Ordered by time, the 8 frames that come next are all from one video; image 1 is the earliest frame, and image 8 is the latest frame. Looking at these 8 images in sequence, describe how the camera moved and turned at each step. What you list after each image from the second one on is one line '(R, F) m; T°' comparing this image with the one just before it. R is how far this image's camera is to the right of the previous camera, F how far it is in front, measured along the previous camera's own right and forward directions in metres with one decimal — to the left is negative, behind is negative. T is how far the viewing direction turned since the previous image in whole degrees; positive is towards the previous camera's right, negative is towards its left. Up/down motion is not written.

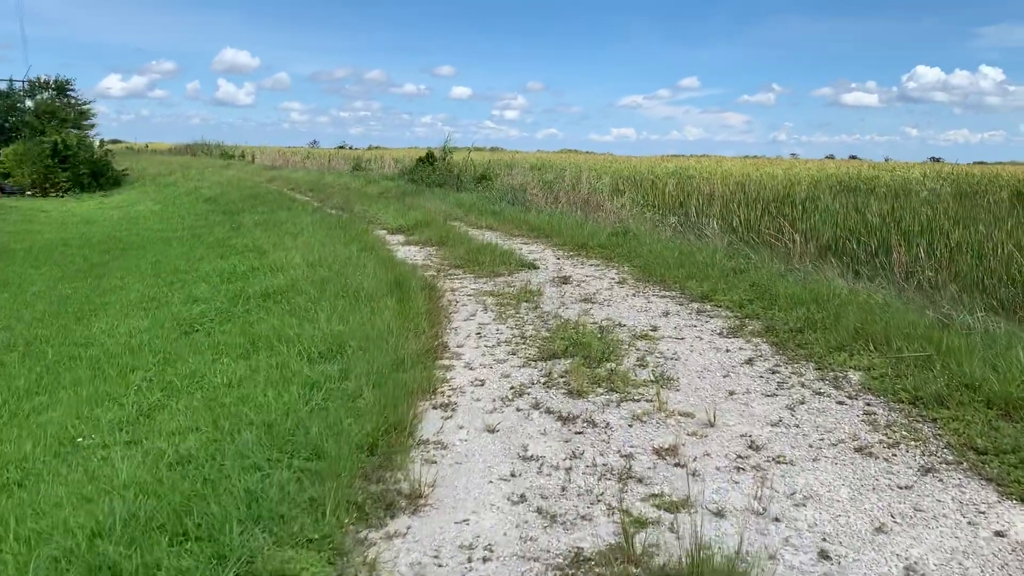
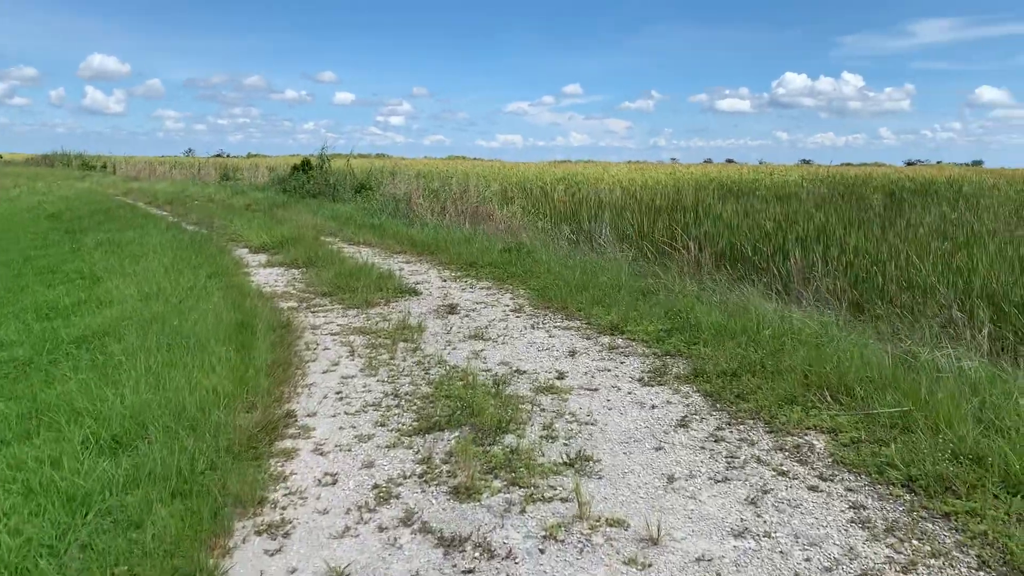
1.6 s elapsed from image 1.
(+0.1, +0.7) m; +7°
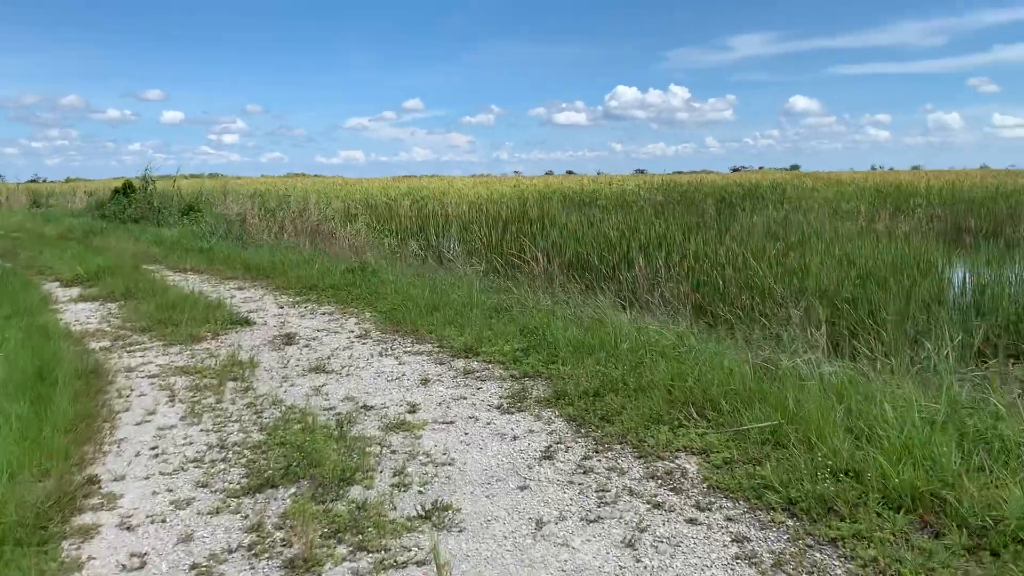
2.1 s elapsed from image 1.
(0.0, +0.2) m; +10°
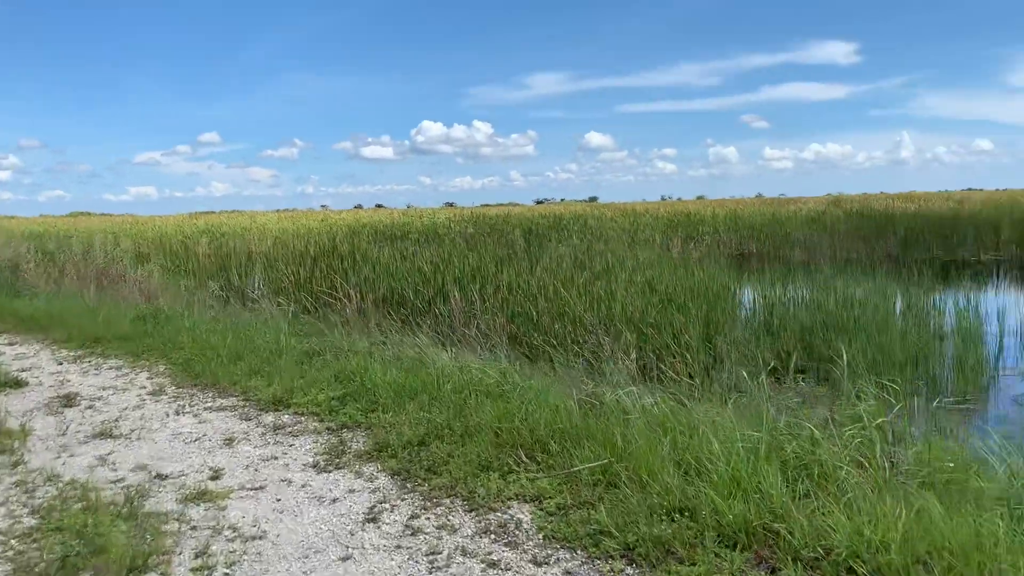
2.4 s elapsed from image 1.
(0.0, +0.1) m; +12°
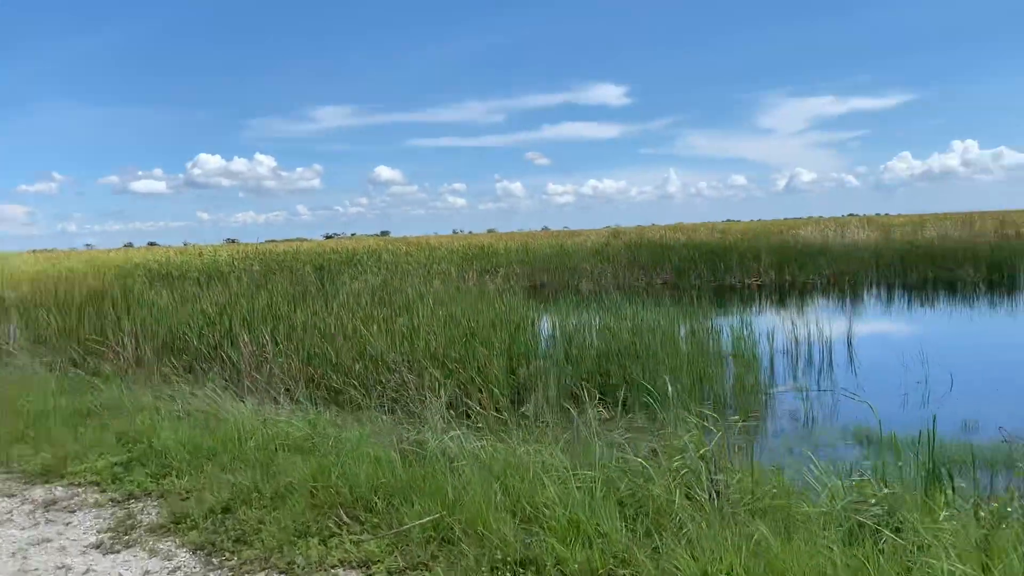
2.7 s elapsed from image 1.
(-0.1, +0.1) m; +14°
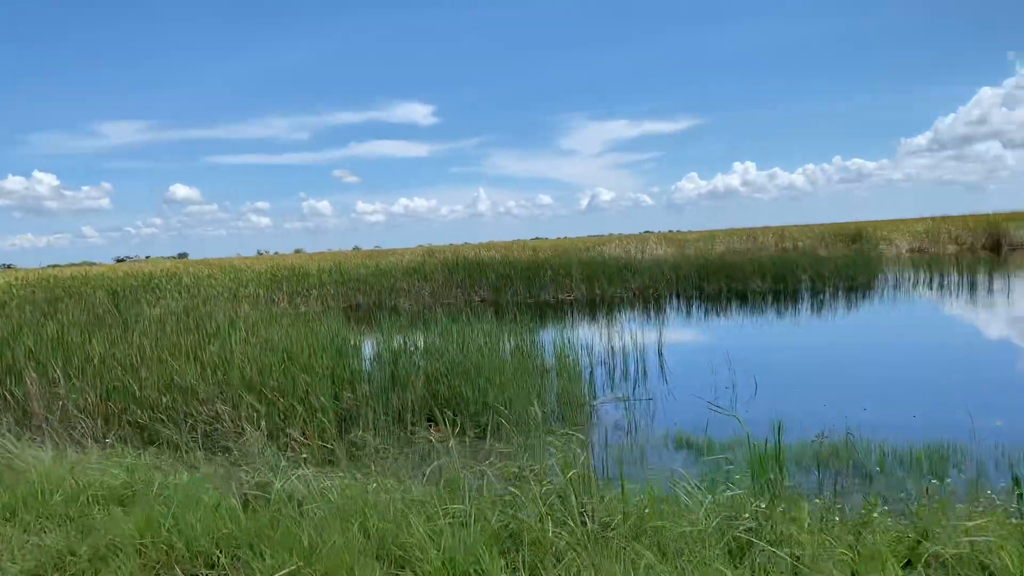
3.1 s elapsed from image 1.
(-0.1, +0.1) m; +12°
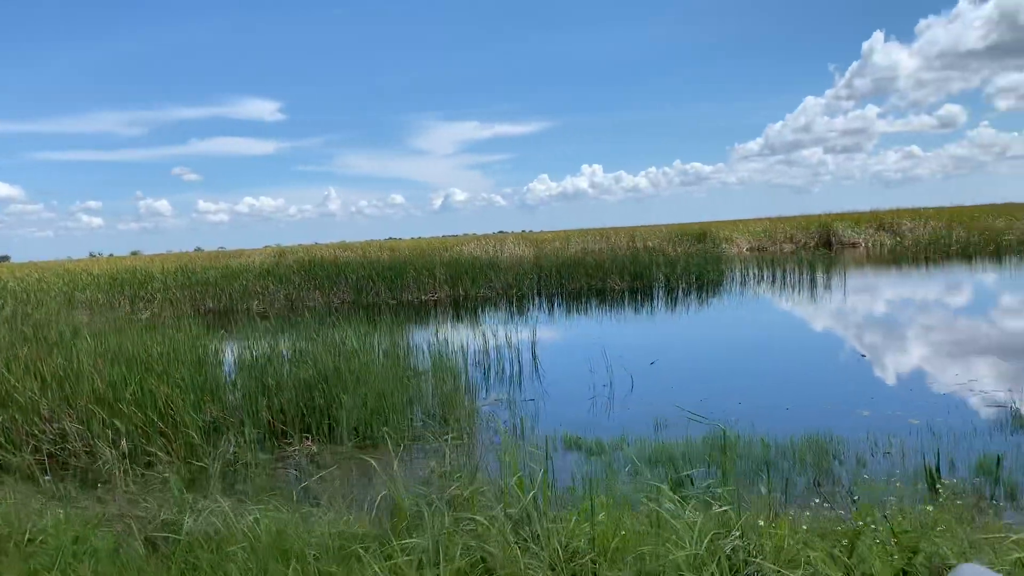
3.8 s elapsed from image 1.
(-0.2, +0.2) m; +10°
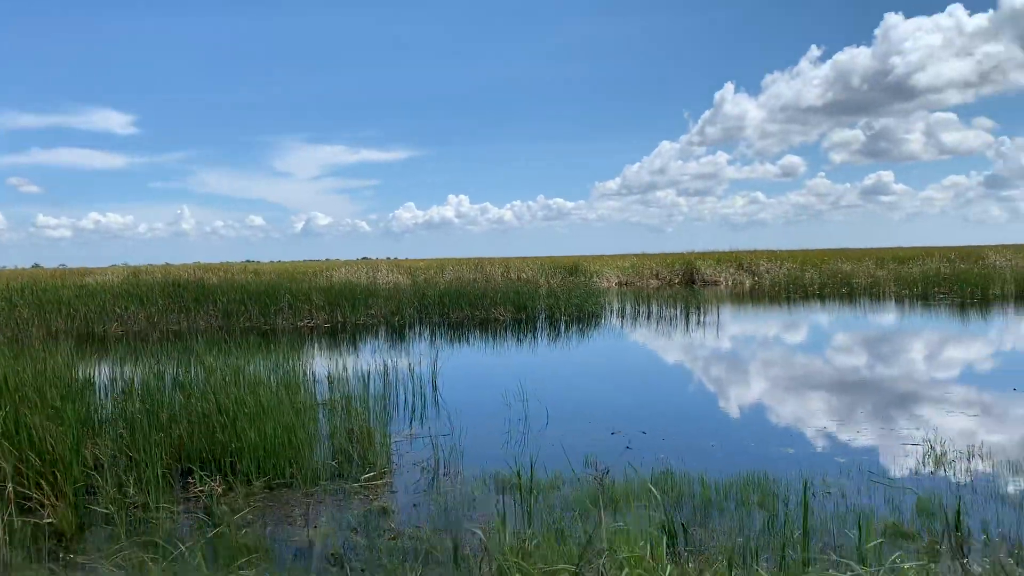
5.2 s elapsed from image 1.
(-0.5, +0.3) m; +9°
